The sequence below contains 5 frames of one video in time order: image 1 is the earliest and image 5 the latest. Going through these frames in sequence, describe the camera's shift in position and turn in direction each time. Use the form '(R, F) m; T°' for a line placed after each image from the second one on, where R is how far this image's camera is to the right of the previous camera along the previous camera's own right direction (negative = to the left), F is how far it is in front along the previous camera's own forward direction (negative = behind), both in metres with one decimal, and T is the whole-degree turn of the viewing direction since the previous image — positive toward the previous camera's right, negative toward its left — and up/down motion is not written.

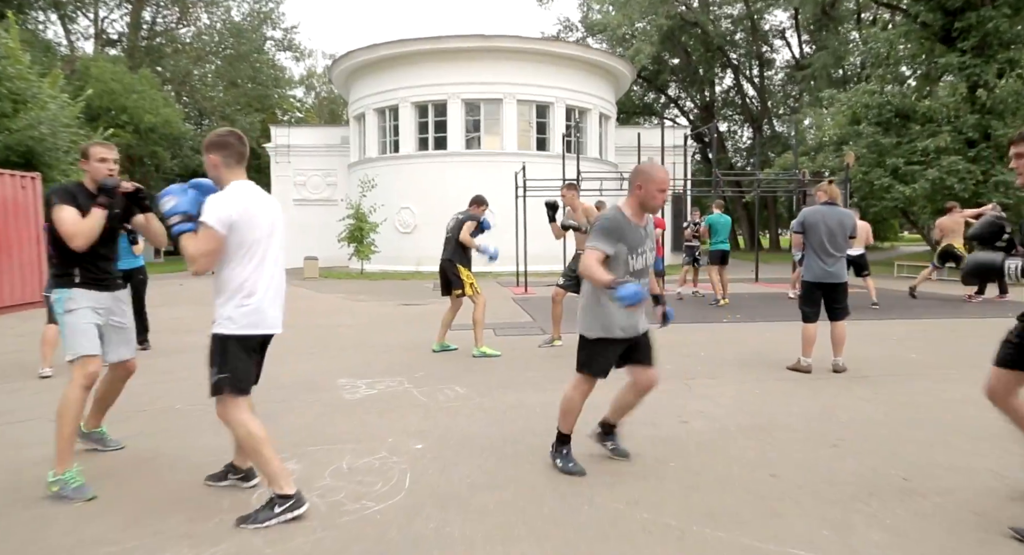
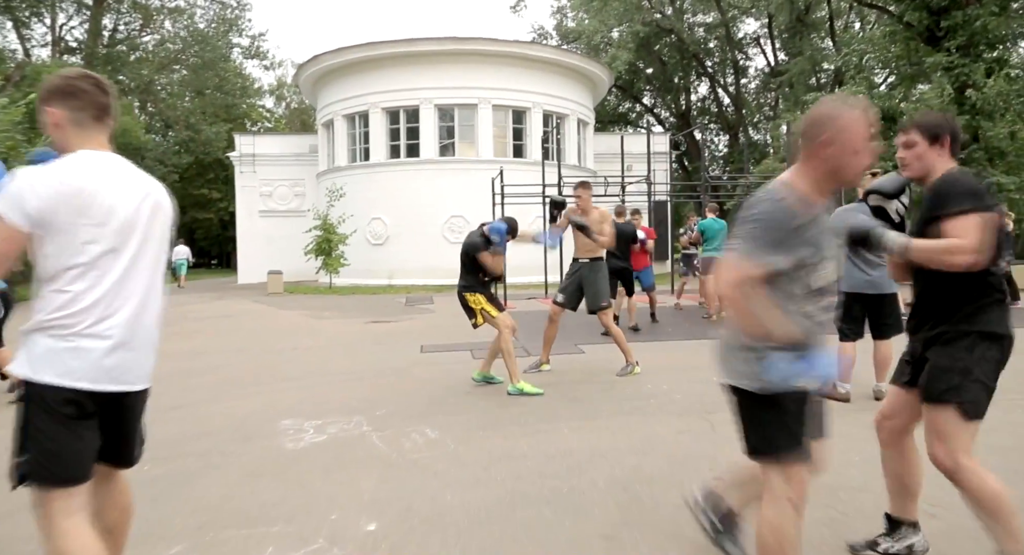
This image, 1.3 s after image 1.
(0.0, +0.9) m; +2°
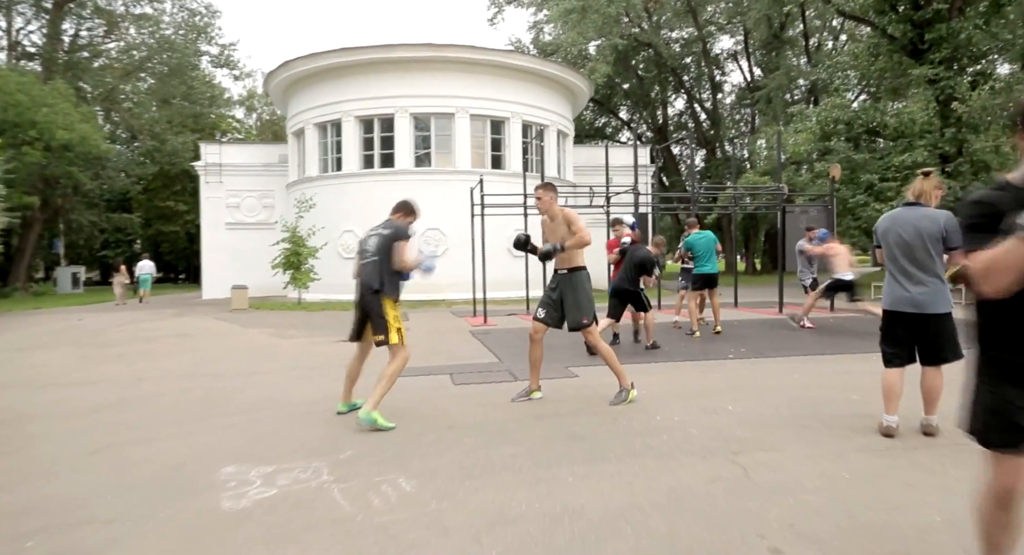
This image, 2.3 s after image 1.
(-0.1, +0.7) m; +2°
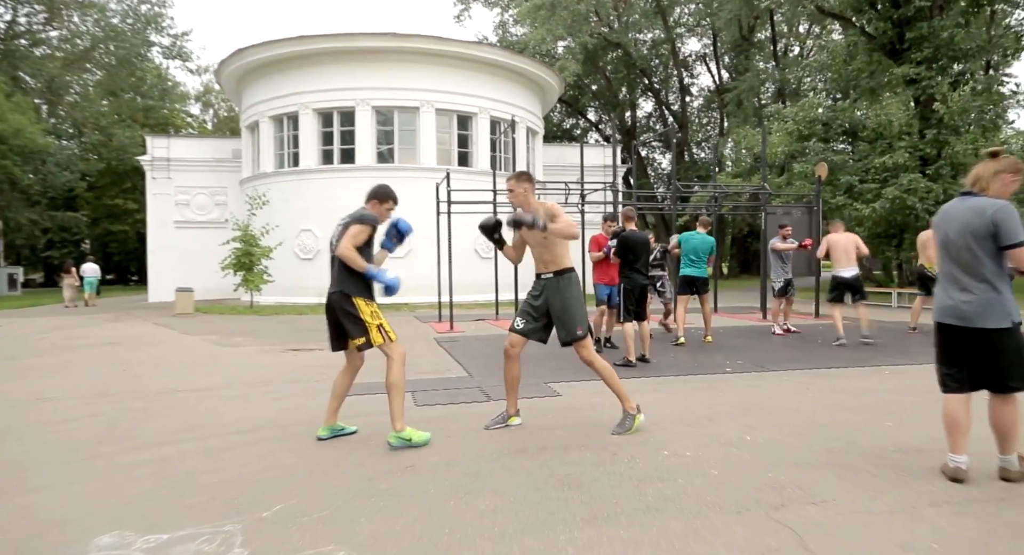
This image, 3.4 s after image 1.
(-0.1, +0.9) m; +3°
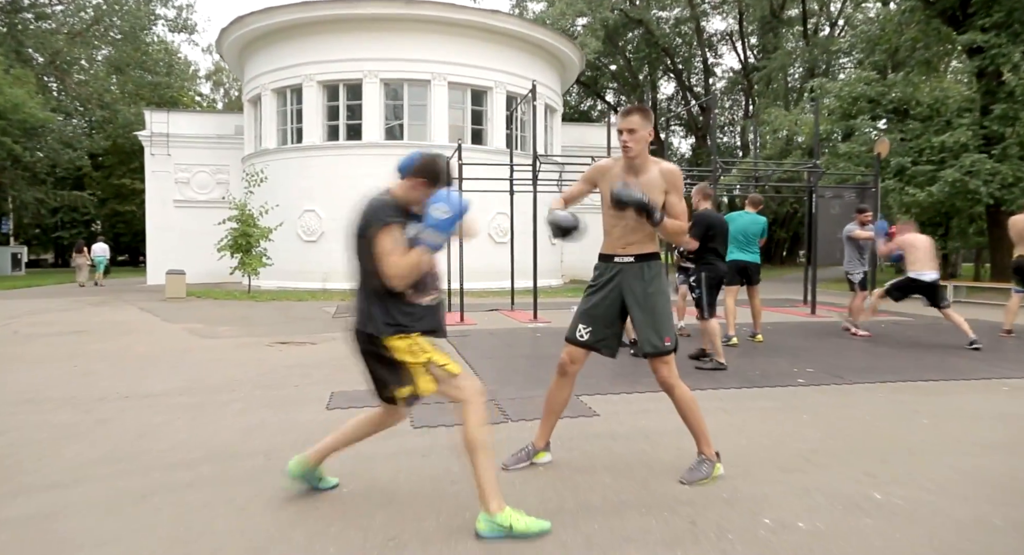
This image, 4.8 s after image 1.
(-0.1, +1.2) m; -1°
